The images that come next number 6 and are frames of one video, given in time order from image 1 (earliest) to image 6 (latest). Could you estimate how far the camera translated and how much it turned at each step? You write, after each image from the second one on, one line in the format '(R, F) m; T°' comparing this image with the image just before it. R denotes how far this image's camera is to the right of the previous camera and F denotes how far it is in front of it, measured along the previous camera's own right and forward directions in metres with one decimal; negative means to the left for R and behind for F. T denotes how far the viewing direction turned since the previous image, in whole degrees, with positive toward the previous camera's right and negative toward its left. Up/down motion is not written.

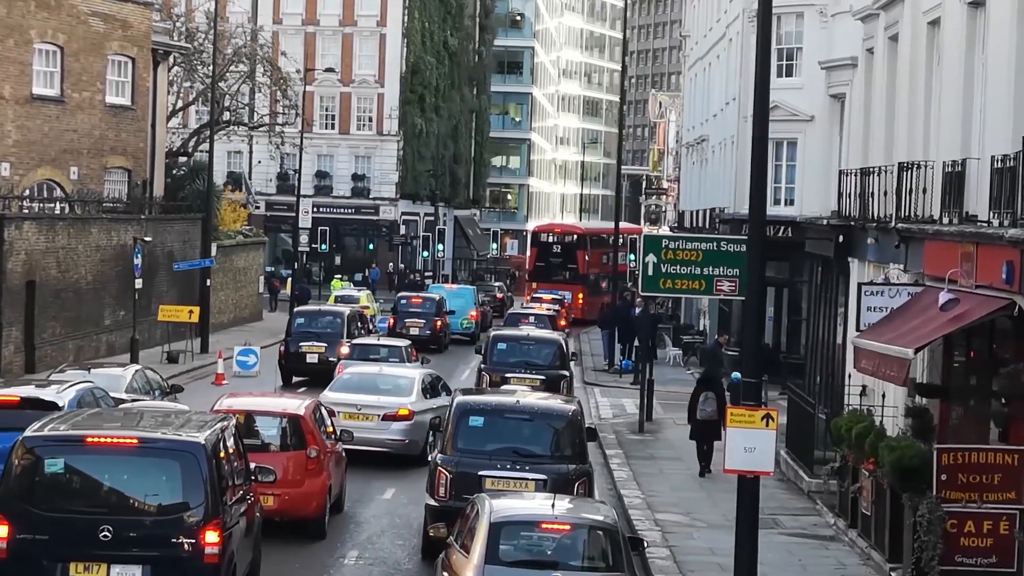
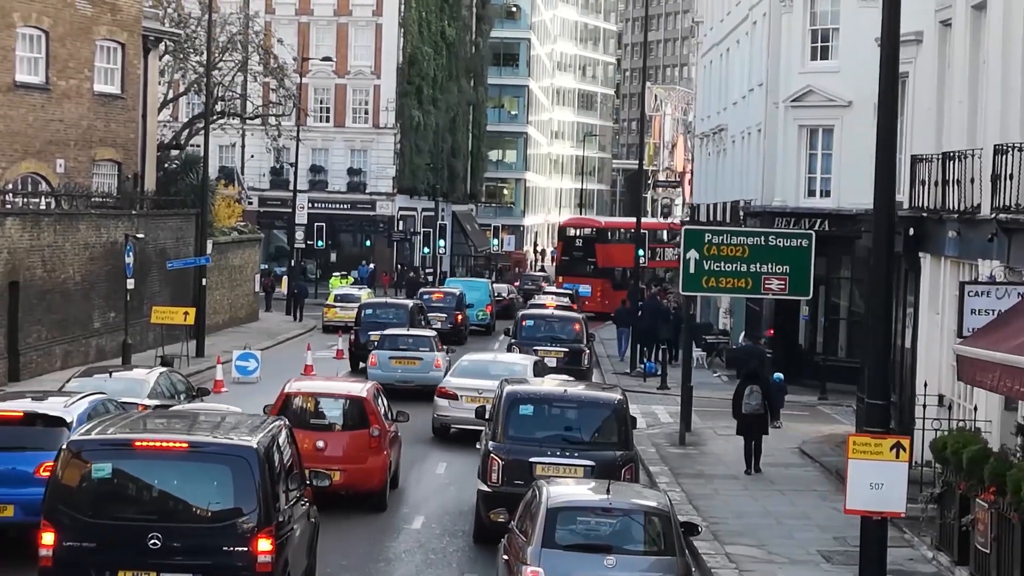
(-0.7, +2.4) m; 0°
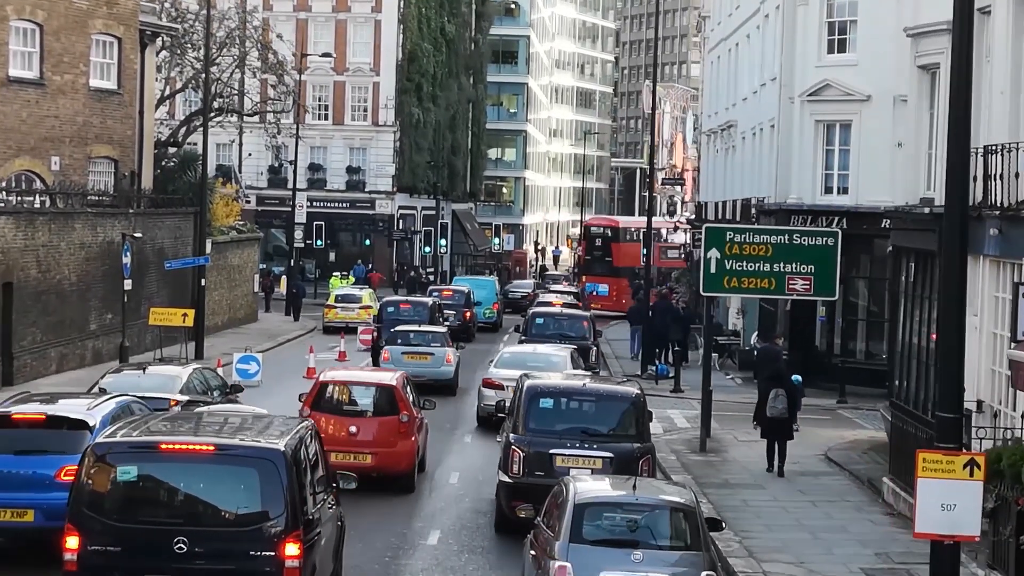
(-0.3, +1.0) m; 0°
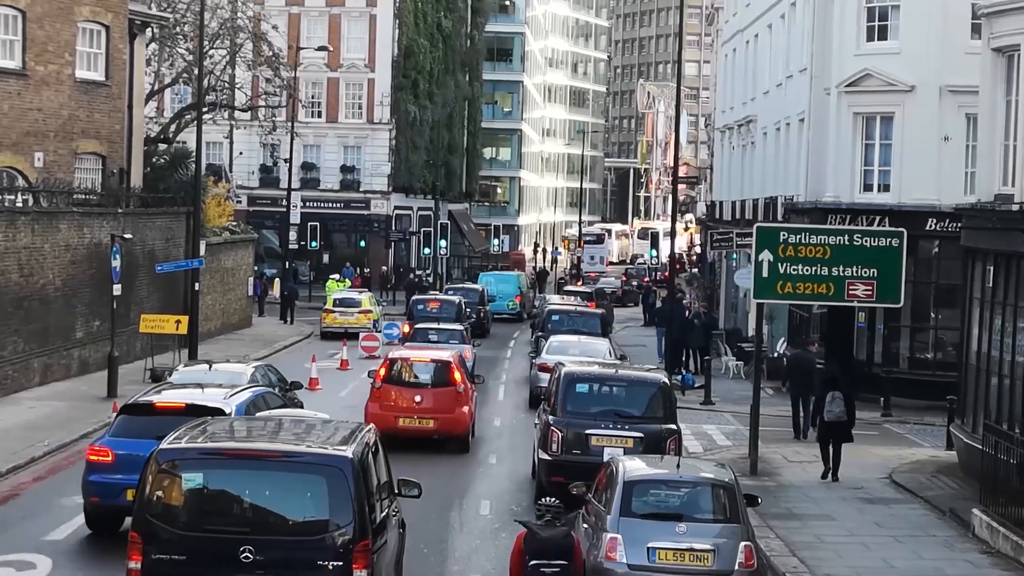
(-0.6, +2.3) m; 0°
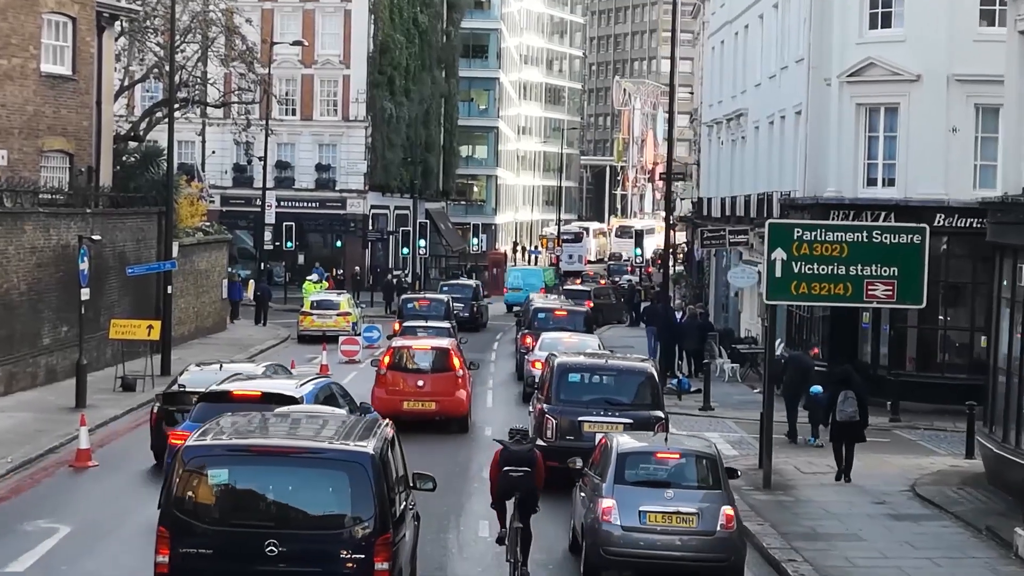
(-0.3, +1.4) m; +1°
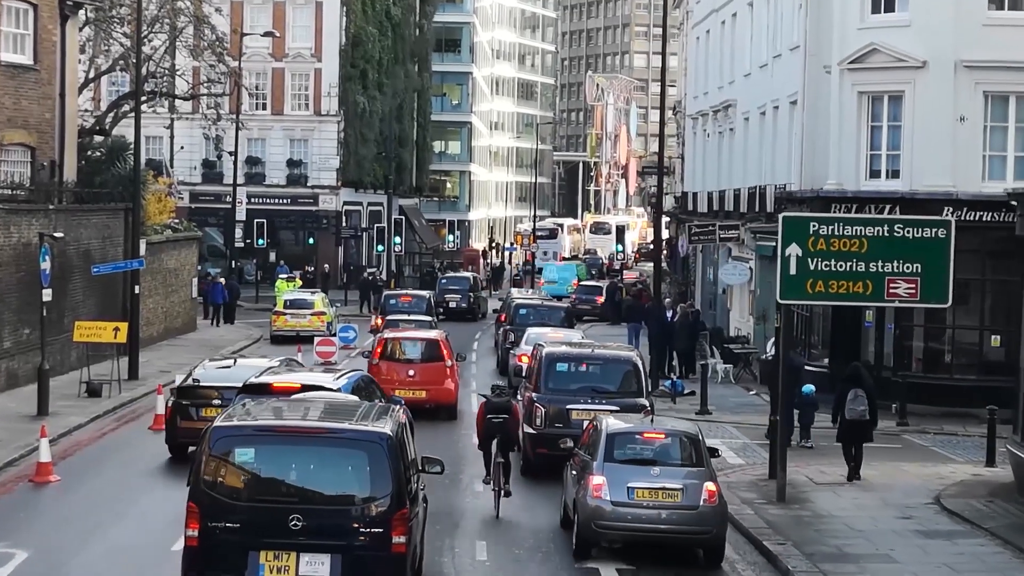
(-0.3, +1.5) m; +1°
